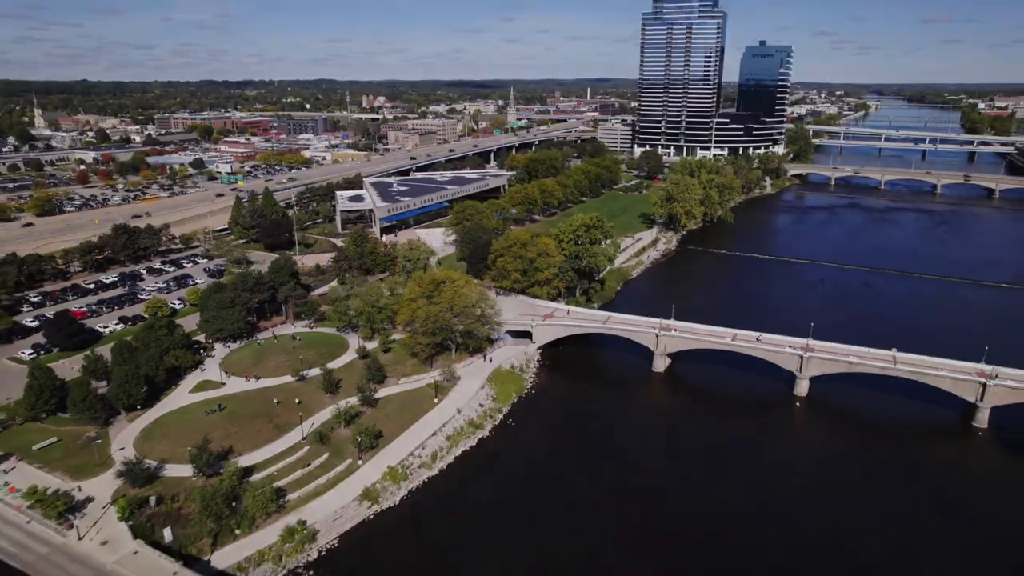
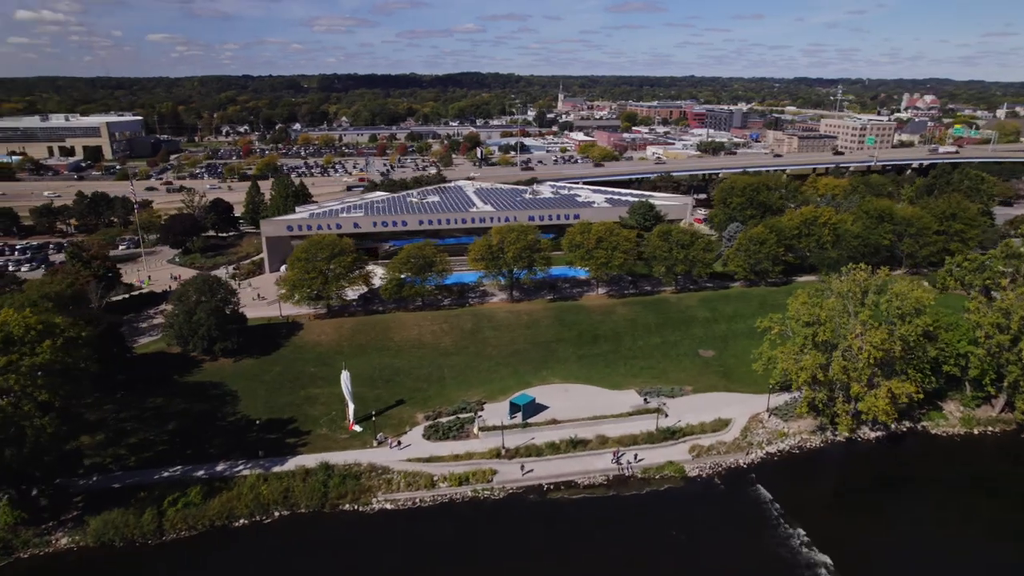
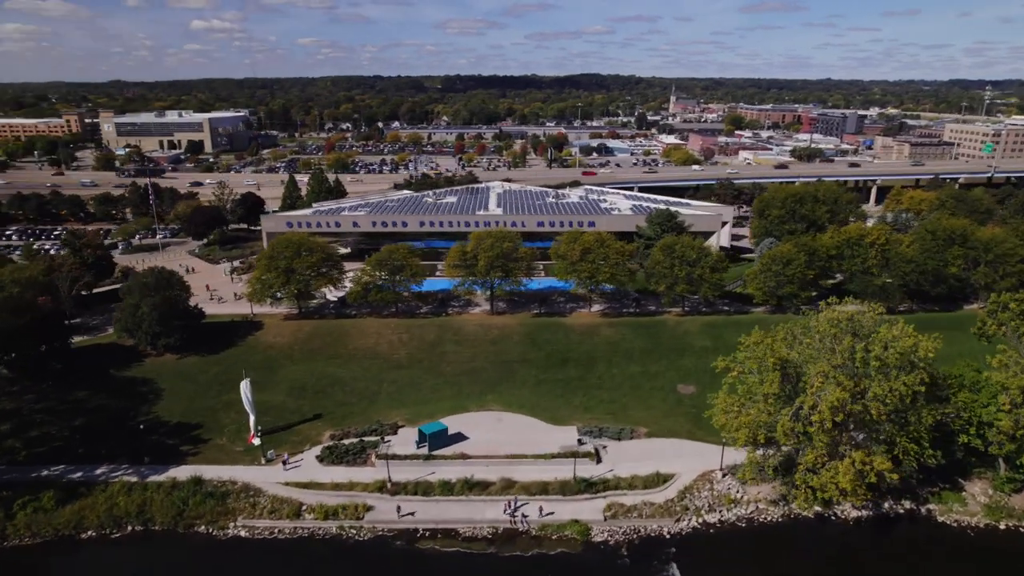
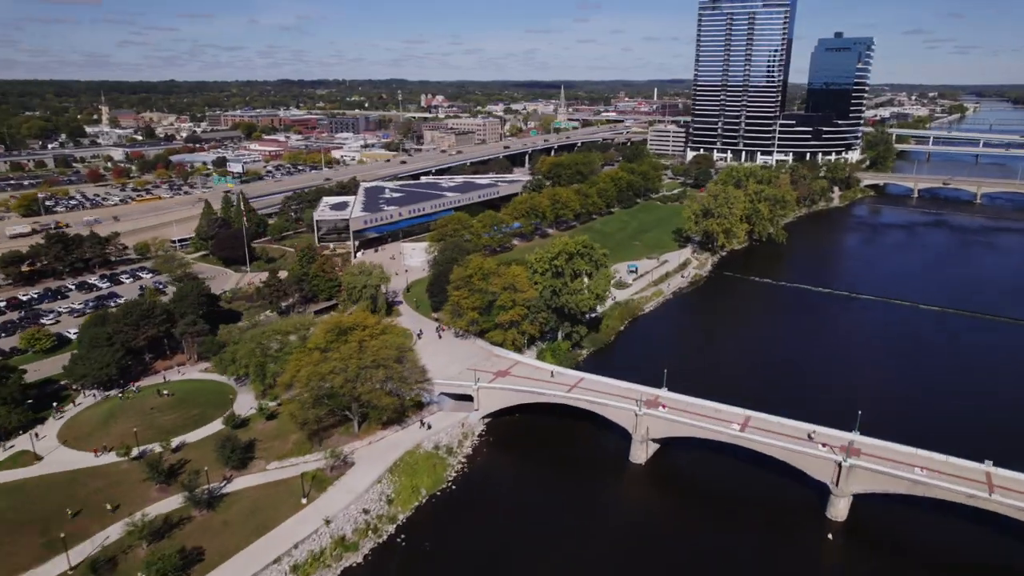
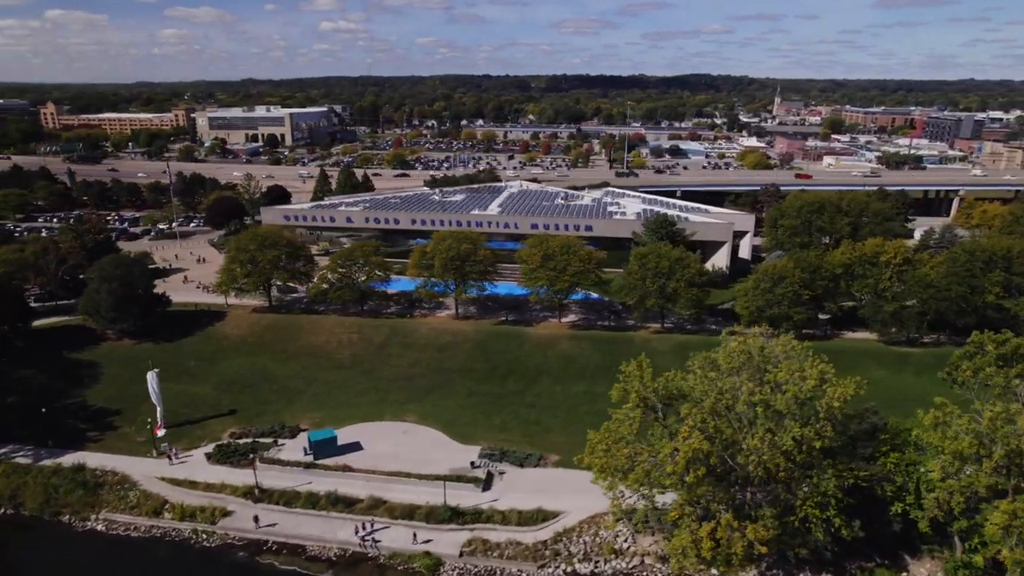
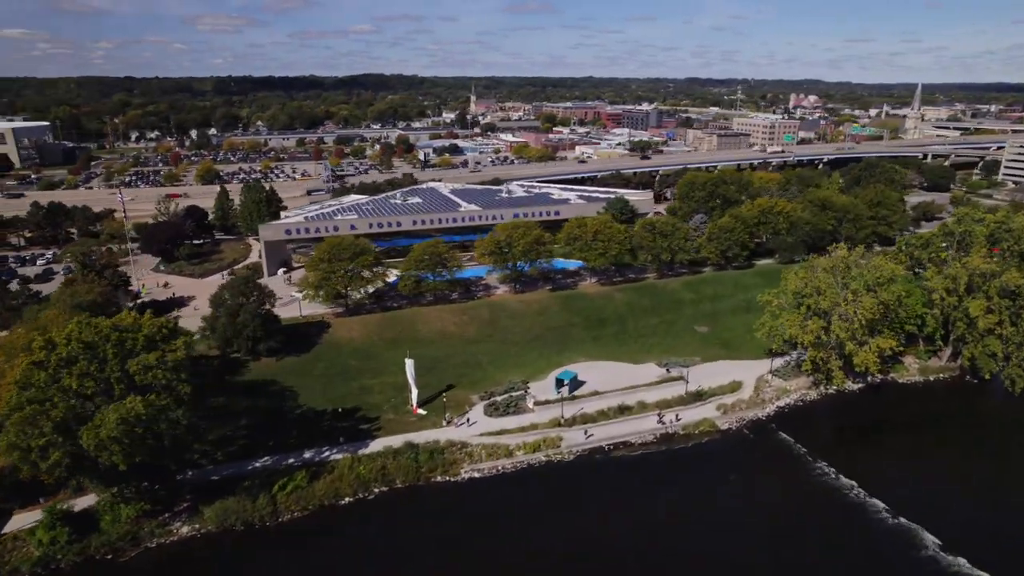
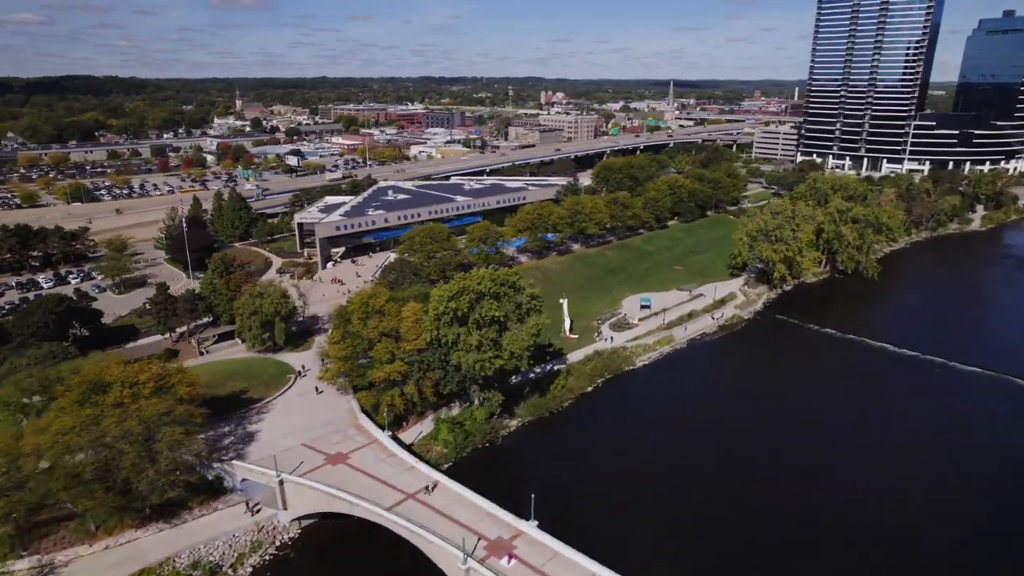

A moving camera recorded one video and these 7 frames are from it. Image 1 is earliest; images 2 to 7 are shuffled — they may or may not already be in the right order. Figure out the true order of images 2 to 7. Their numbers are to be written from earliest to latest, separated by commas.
4, 7, 6, 2, 3, 5
